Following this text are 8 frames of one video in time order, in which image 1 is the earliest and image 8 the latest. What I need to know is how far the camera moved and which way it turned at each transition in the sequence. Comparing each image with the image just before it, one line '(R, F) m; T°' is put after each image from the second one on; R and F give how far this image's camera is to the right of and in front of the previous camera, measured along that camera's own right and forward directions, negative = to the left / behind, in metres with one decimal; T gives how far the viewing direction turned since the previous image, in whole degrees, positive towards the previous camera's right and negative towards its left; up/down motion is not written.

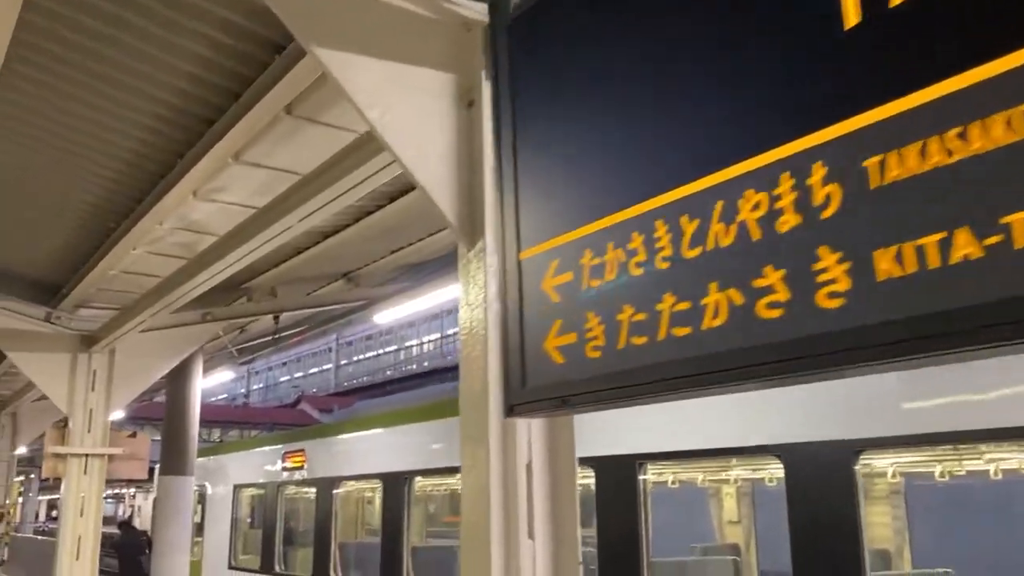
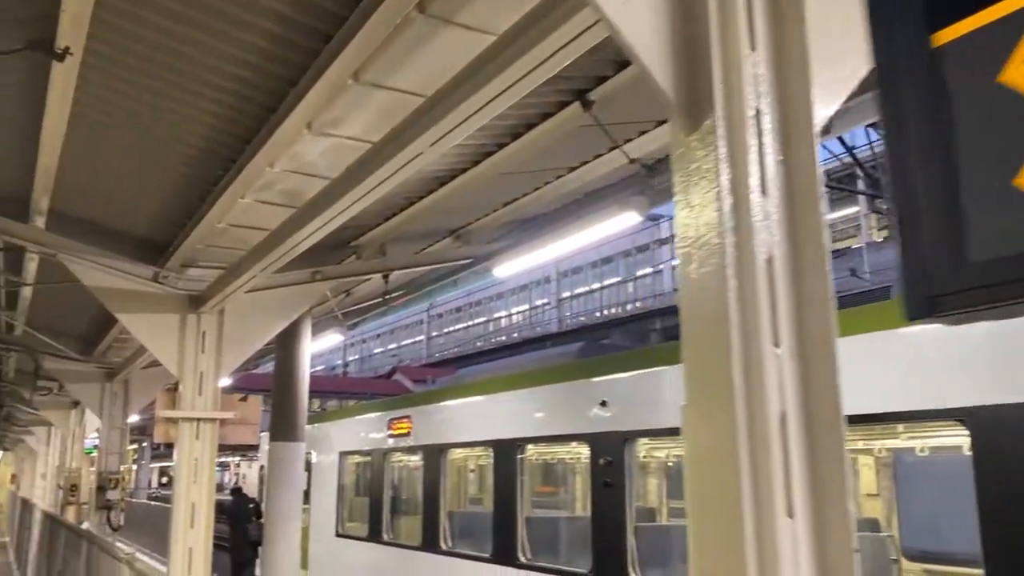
(-0.2, +0.4) m; -6°
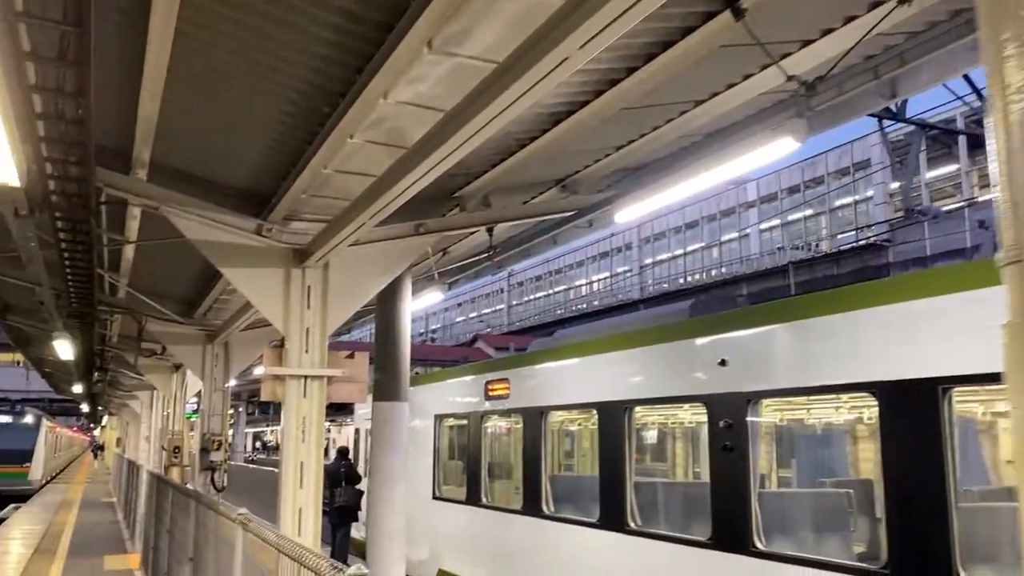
(-0.2, +0.3) m; -5°
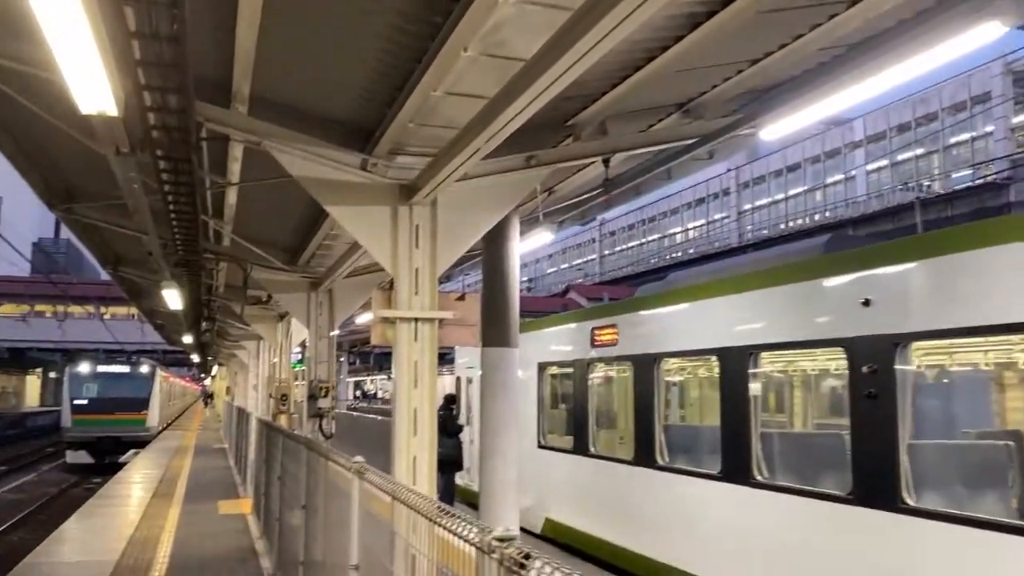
(-0.2, +0.4) m; -6°
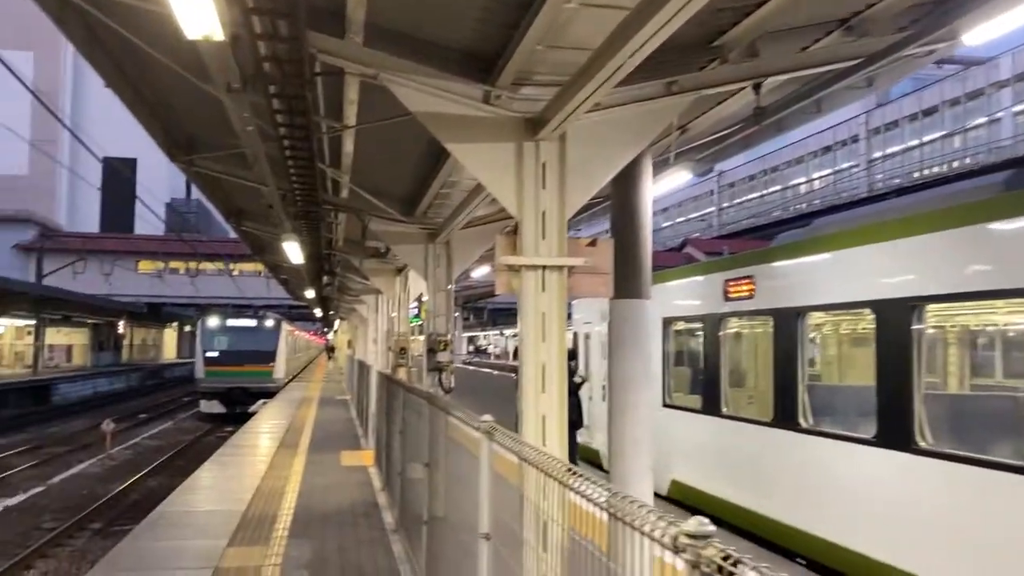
(-0.1, +0.4) m; -7°
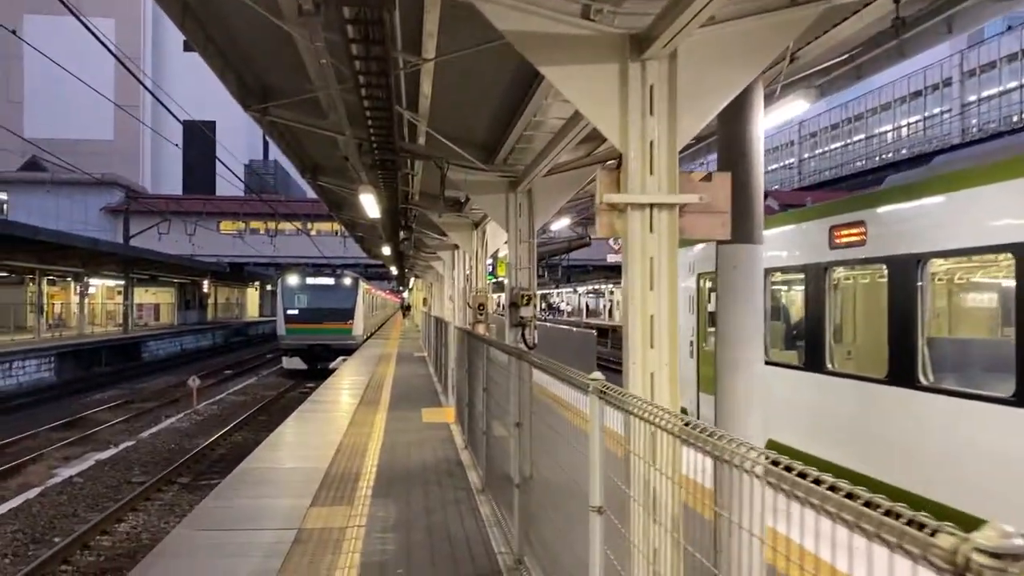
(-0.1, +0.4) m; -5°
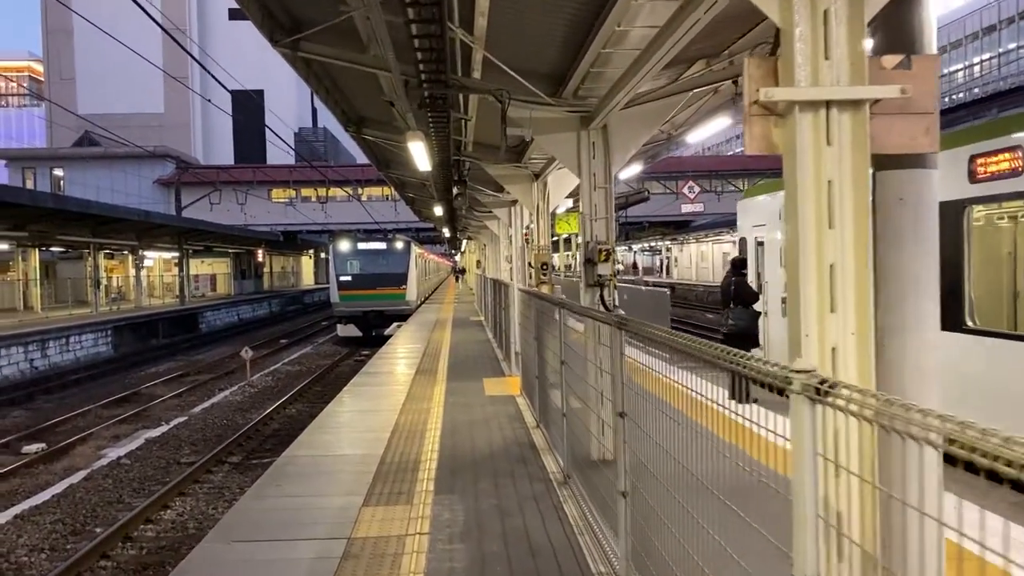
(-0.2, +1.1) m; -3°
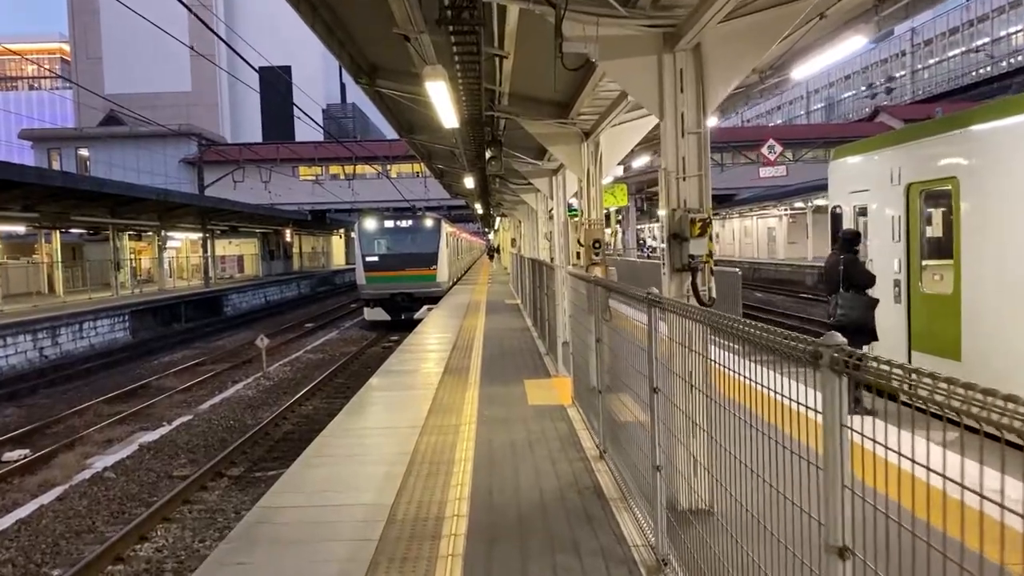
(-0.1, +1.9) m; -2°
